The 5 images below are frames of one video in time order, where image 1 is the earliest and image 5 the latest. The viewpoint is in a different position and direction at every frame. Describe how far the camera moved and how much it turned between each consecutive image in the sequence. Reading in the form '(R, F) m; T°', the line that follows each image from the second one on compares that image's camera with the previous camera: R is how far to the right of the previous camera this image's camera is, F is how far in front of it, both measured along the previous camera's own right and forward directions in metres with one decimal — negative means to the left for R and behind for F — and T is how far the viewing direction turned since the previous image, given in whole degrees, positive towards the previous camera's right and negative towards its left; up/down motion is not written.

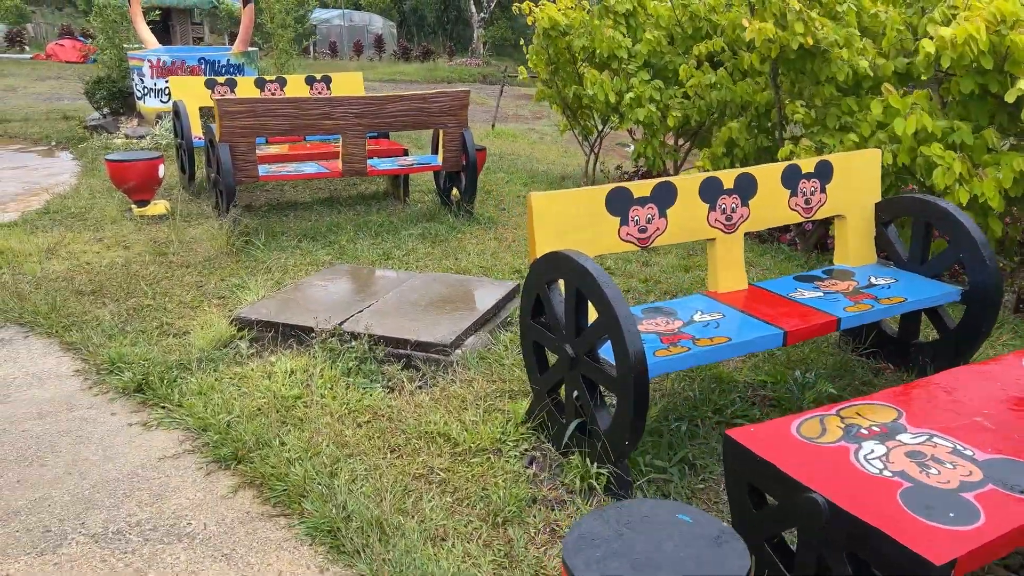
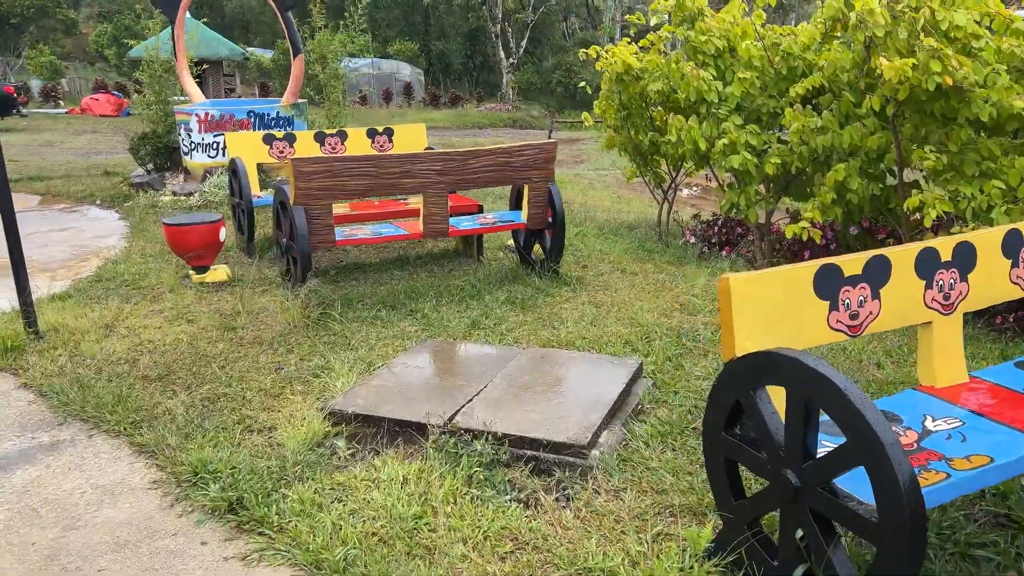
(-0.4, +0.4) m; -2°
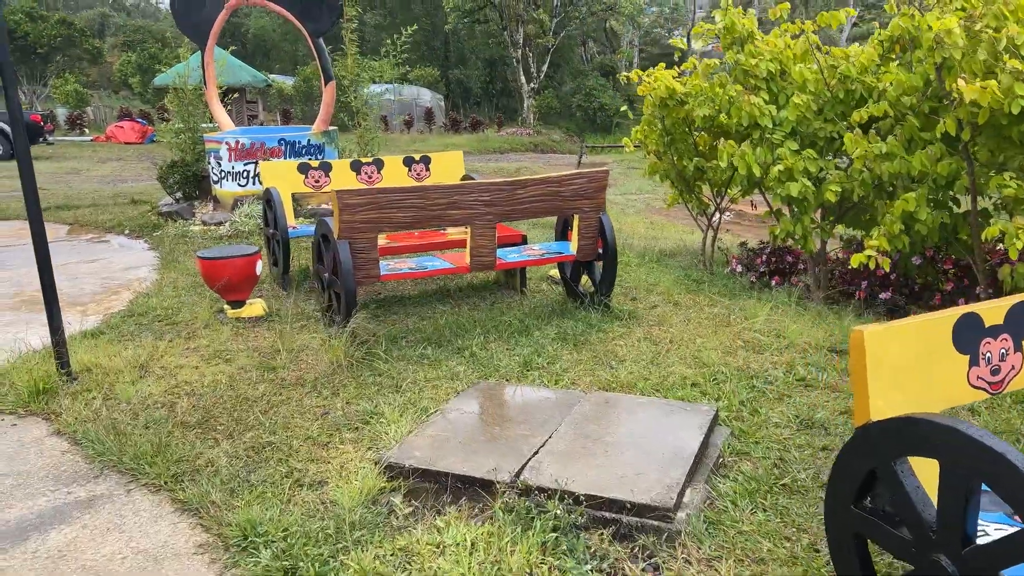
(-0.2, +0.2) m; -1°
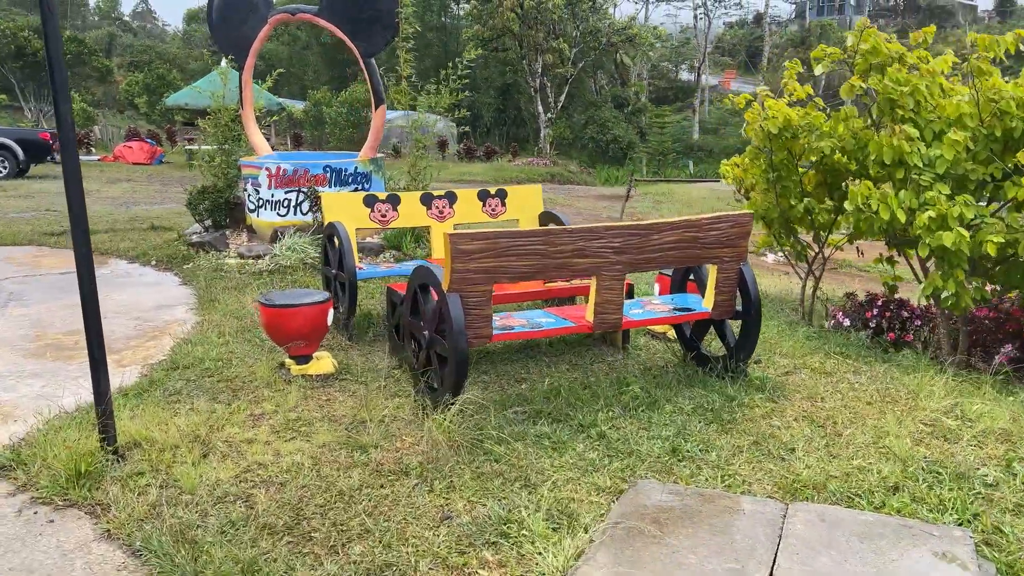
(-0.6, +0.7) m; 0°
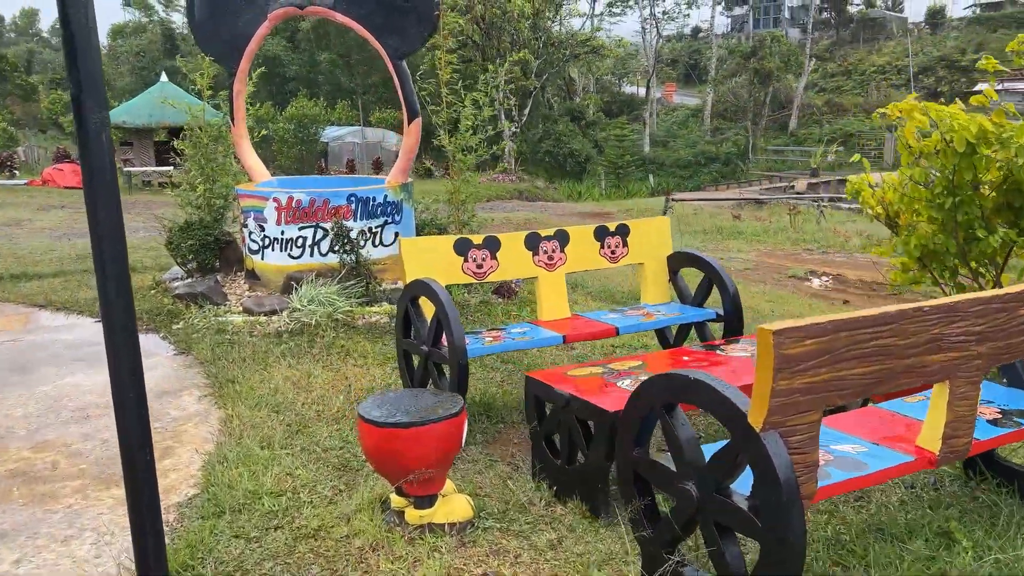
(-0.9, +1.3) m; +4°
